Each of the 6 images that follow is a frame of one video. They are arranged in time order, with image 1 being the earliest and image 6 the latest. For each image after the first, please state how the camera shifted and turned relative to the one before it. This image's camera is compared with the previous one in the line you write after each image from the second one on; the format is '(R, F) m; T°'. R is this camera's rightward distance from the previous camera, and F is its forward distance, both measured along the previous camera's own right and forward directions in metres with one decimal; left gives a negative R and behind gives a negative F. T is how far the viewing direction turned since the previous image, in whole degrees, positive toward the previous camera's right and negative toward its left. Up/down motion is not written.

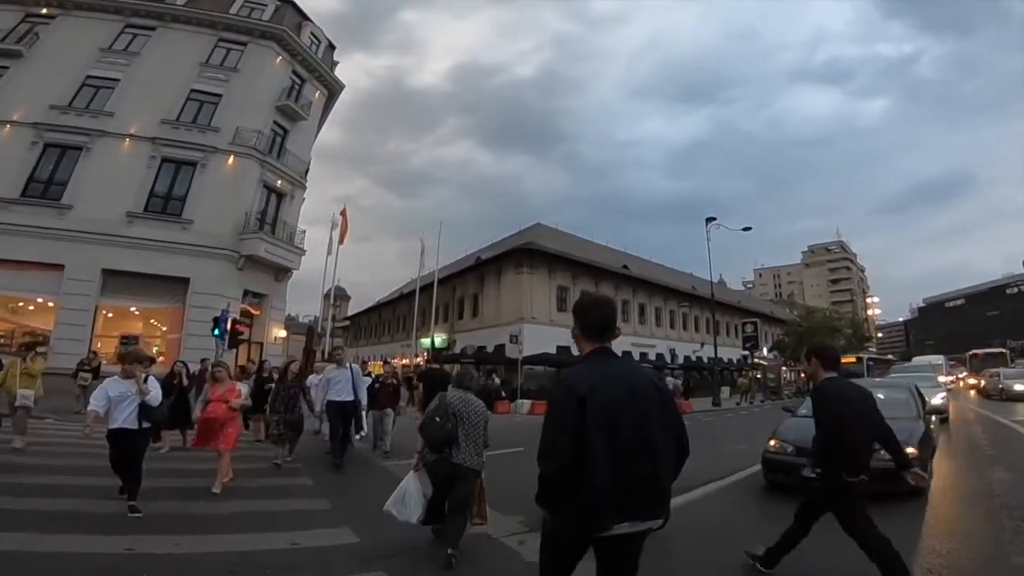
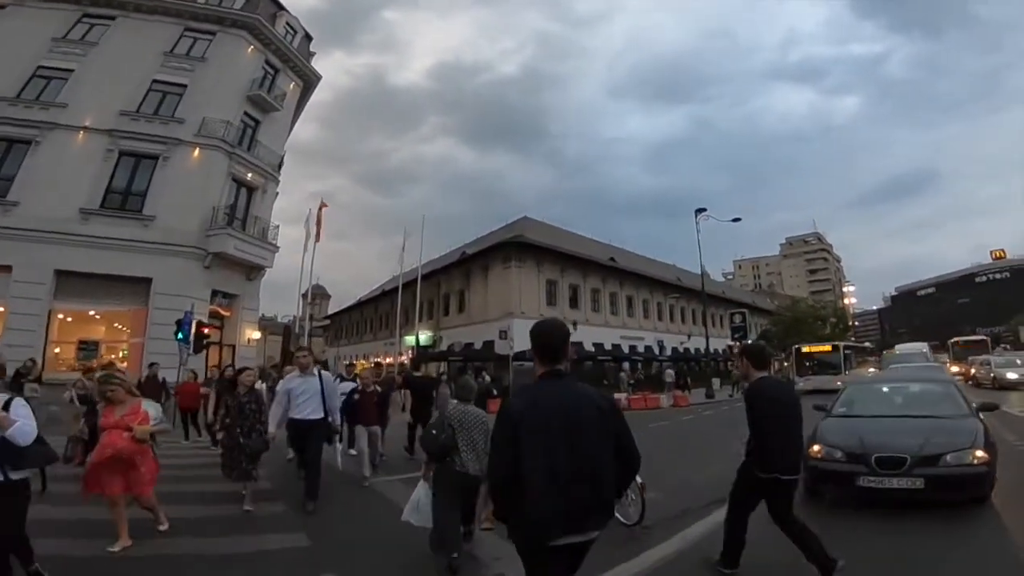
(-0.2, +1.2) m; +2°
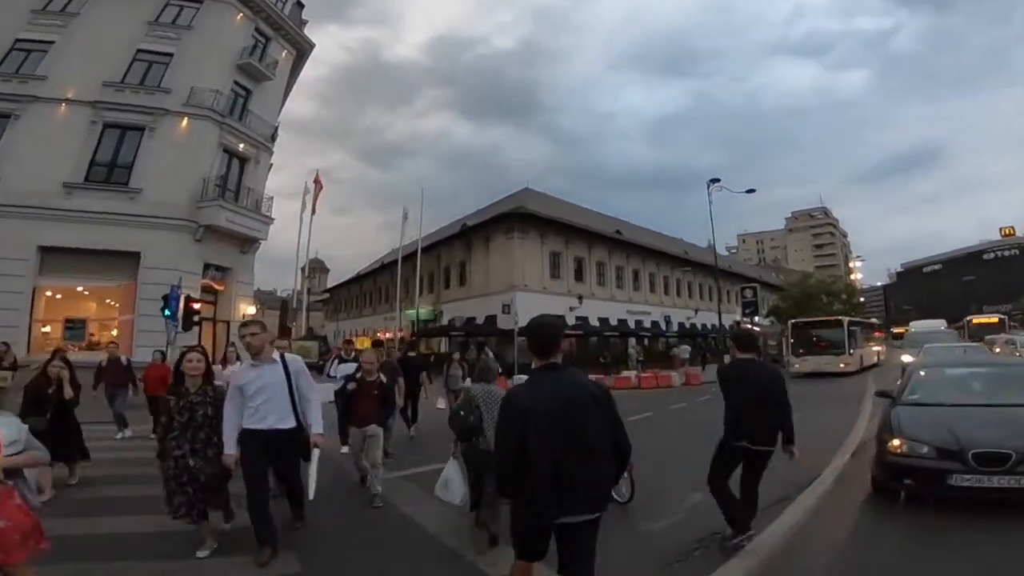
(-0.1, +1.1) m; 0°
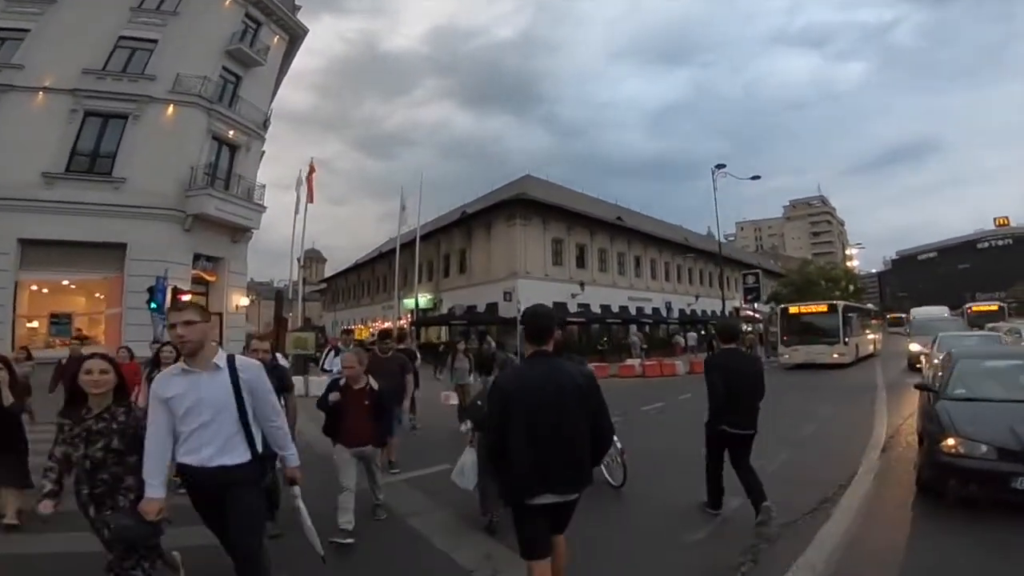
(-0.1, +0.7) m; 0°
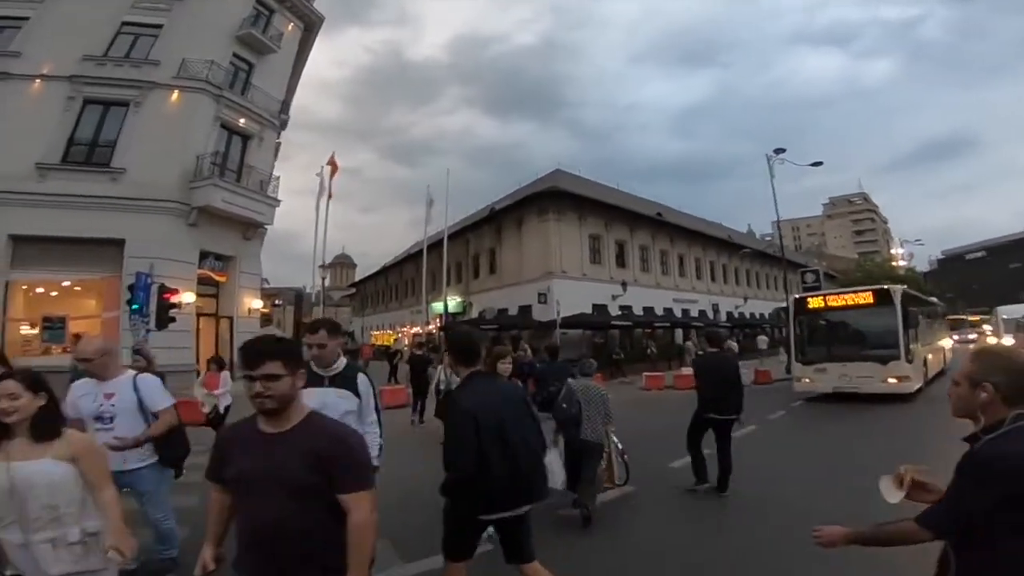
(-0.3, +2.6) m; -3°
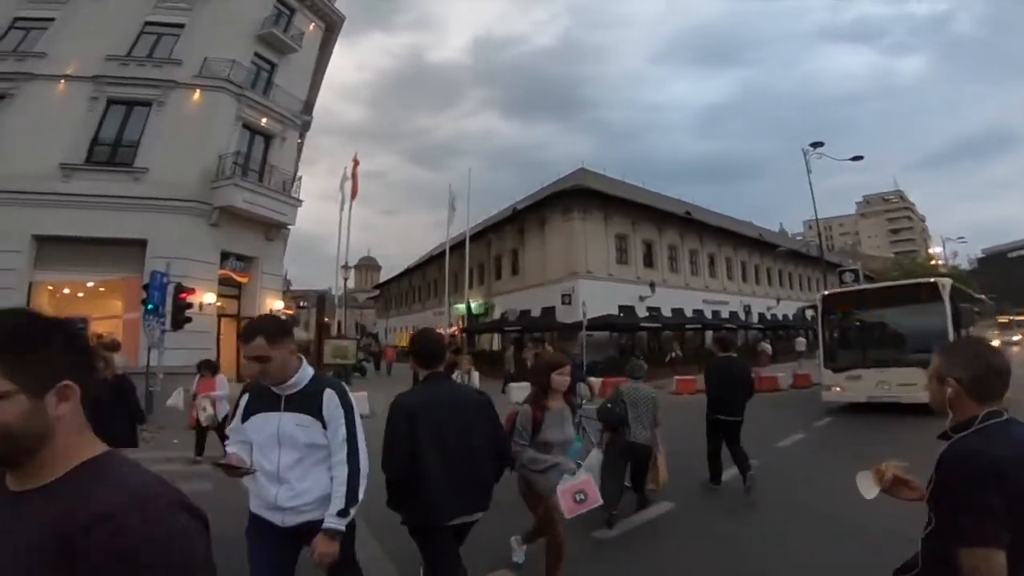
(0.0, +0.6) m; -2°
